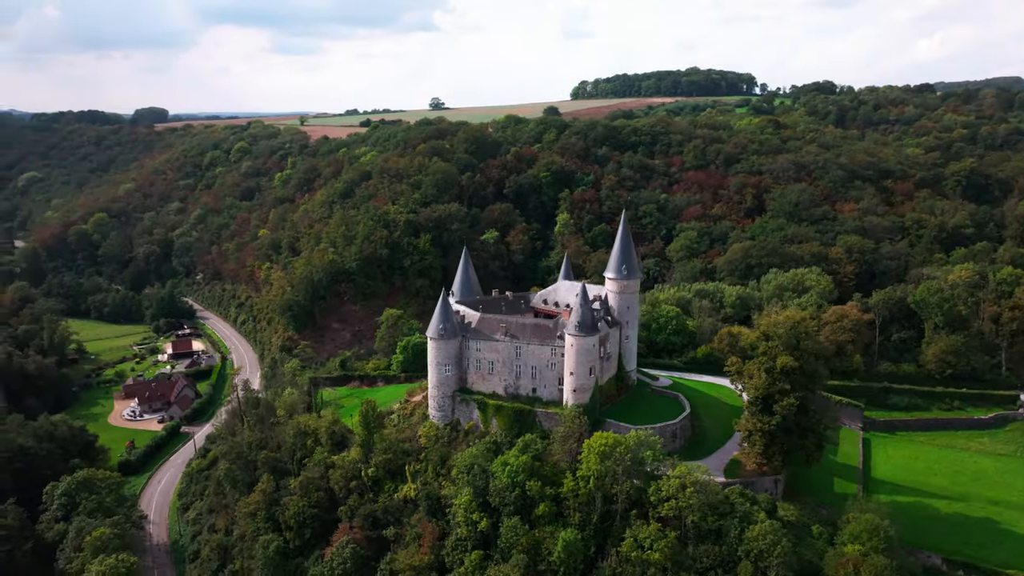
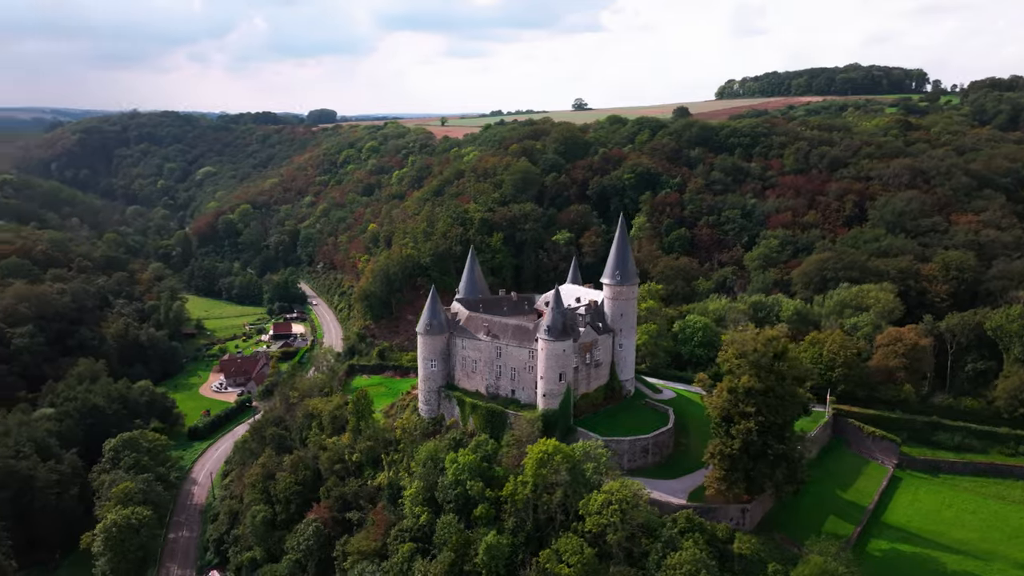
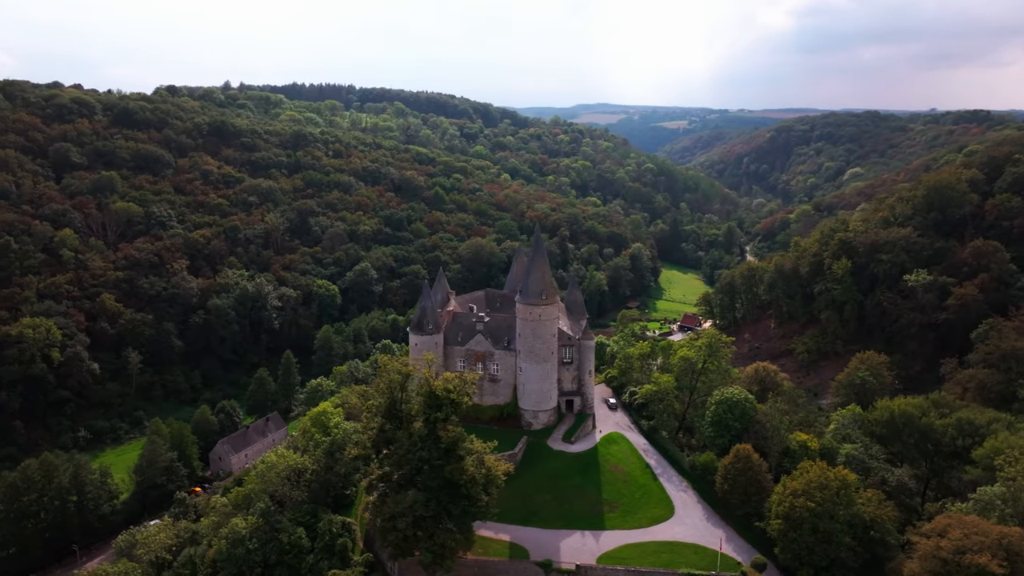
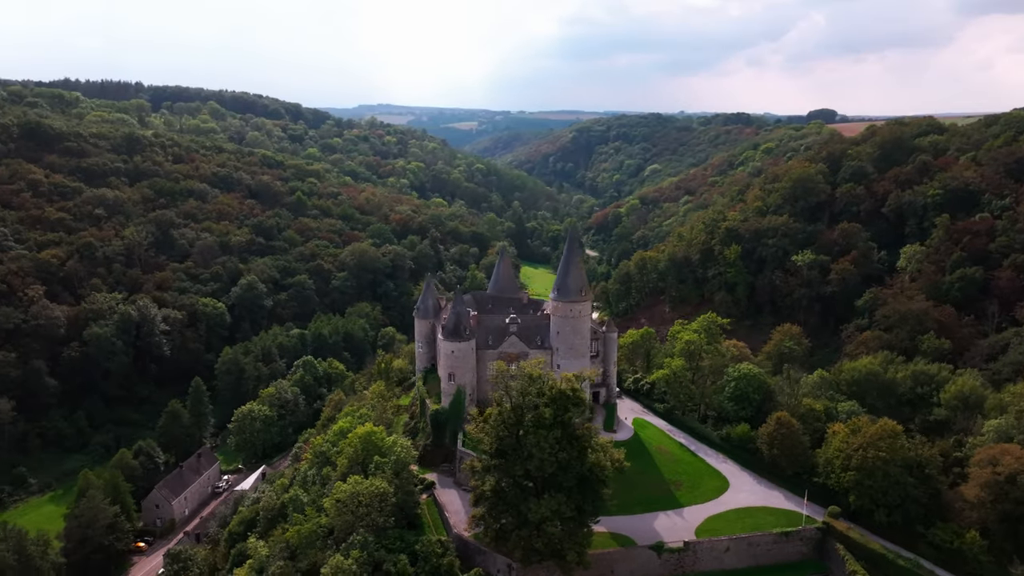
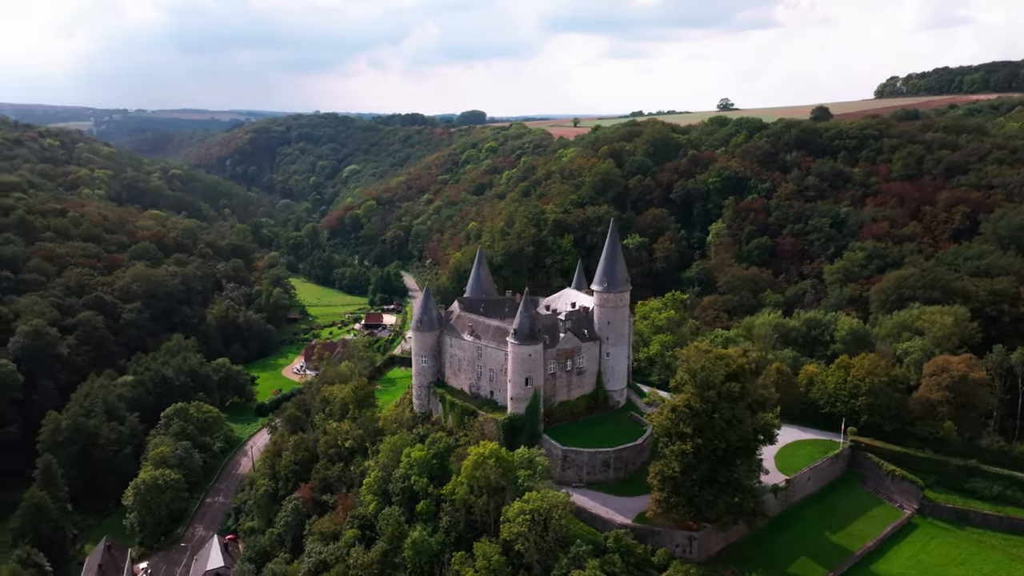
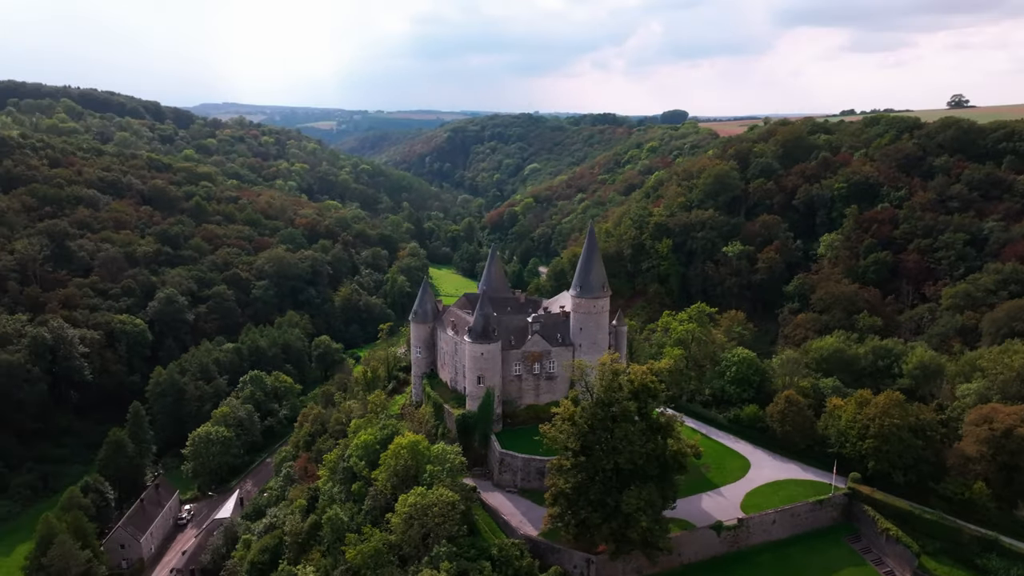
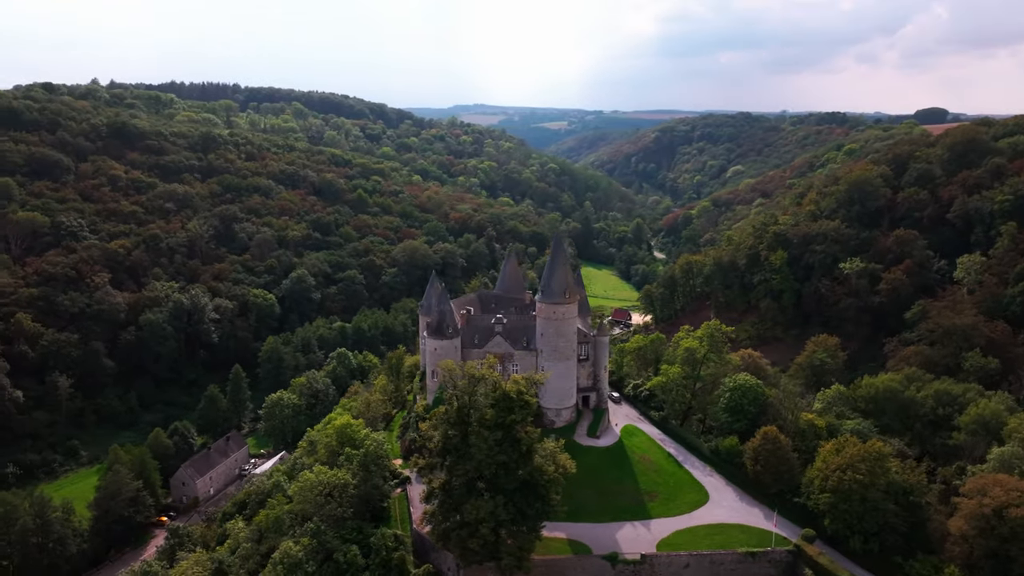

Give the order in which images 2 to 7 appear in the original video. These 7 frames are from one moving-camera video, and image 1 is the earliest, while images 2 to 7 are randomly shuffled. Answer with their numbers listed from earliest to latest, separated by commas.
2, 5, 6, 4, 7, 3
